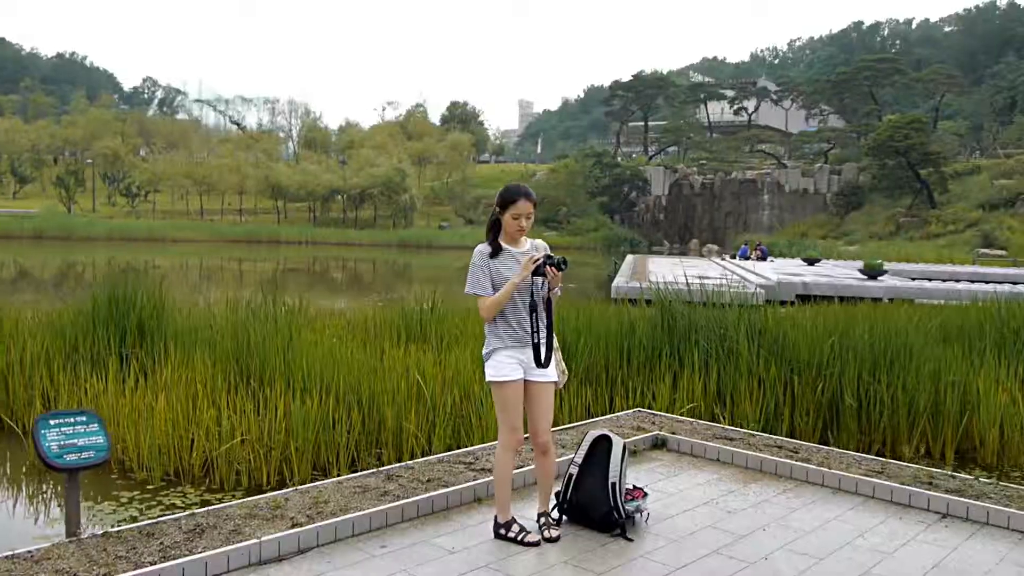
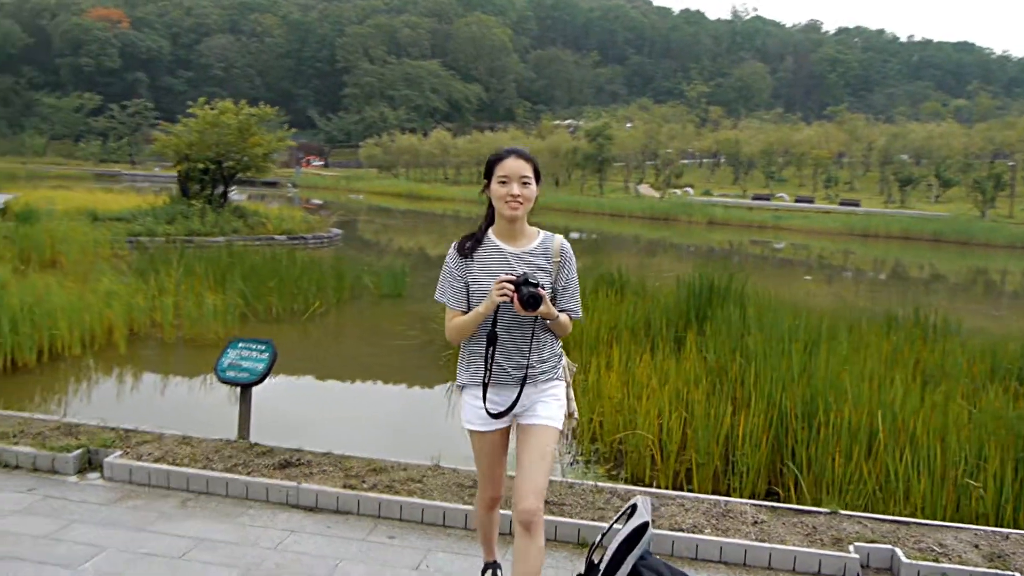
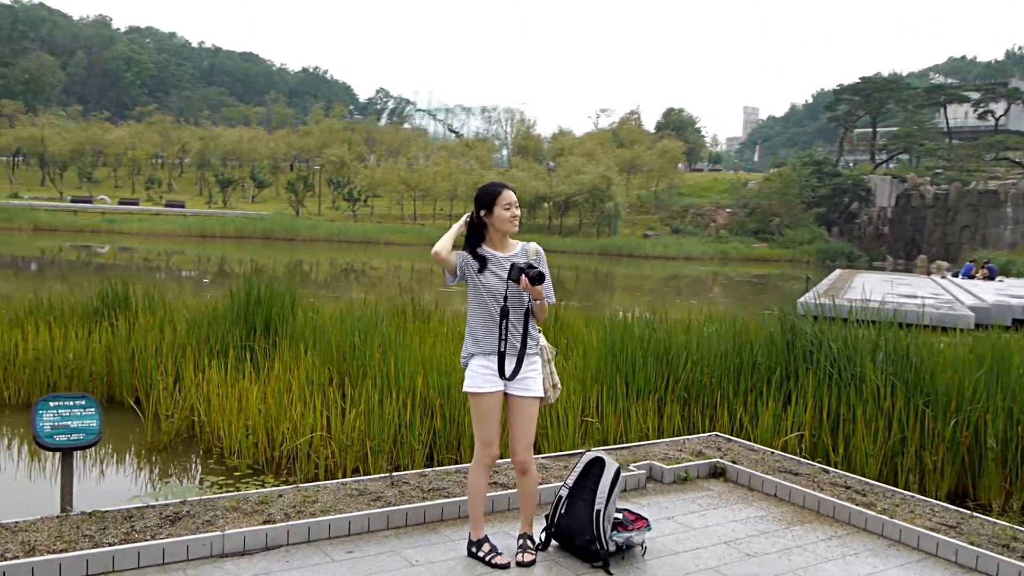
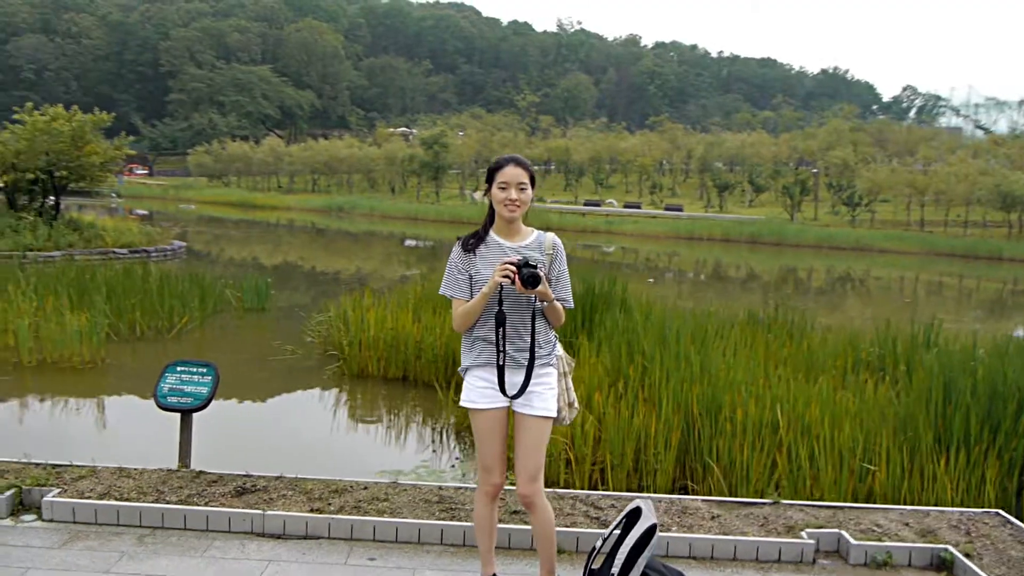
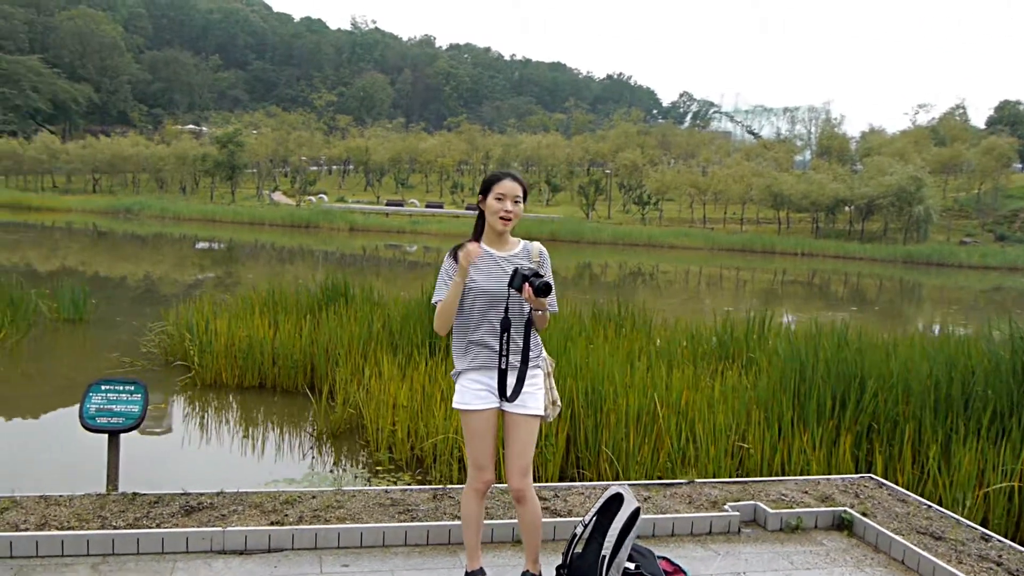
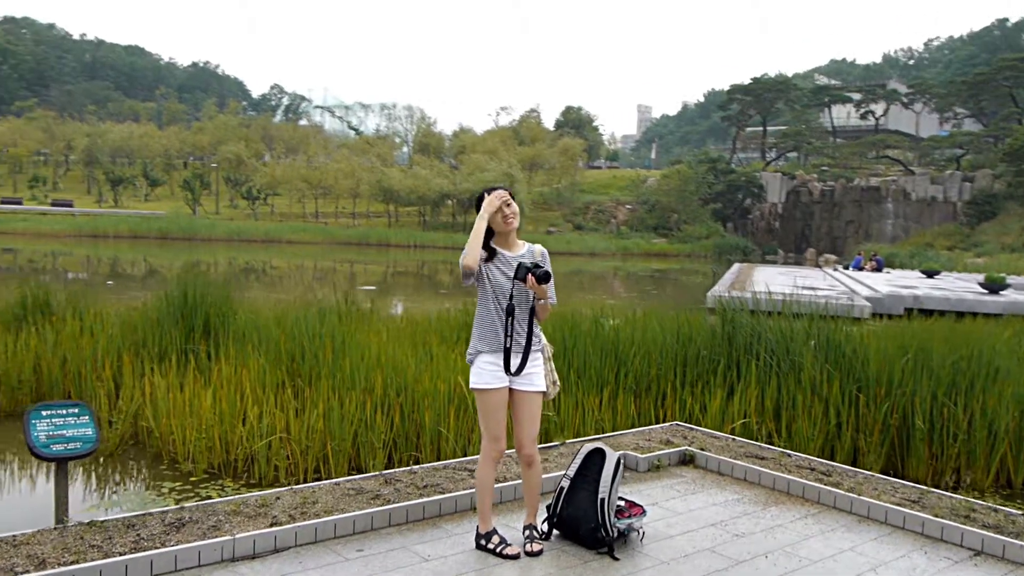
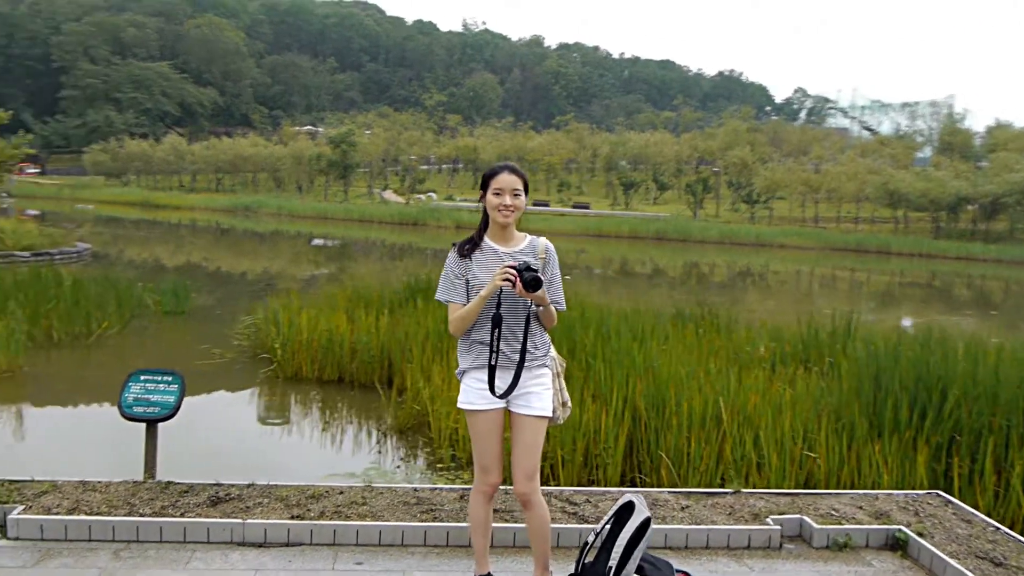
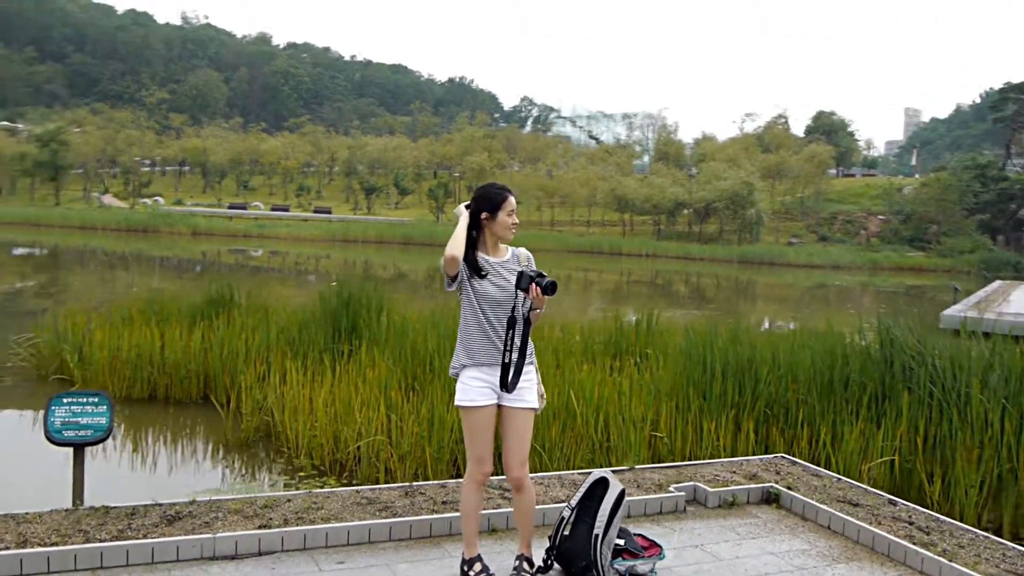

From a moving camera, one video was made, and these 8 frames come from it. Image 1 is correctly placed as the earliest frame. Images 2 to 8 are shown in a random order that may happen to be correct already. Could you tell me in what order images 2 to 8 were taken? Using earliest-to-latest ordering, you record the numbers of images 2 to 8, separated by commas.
6, 3, 8, 5, 7, 4, 2
